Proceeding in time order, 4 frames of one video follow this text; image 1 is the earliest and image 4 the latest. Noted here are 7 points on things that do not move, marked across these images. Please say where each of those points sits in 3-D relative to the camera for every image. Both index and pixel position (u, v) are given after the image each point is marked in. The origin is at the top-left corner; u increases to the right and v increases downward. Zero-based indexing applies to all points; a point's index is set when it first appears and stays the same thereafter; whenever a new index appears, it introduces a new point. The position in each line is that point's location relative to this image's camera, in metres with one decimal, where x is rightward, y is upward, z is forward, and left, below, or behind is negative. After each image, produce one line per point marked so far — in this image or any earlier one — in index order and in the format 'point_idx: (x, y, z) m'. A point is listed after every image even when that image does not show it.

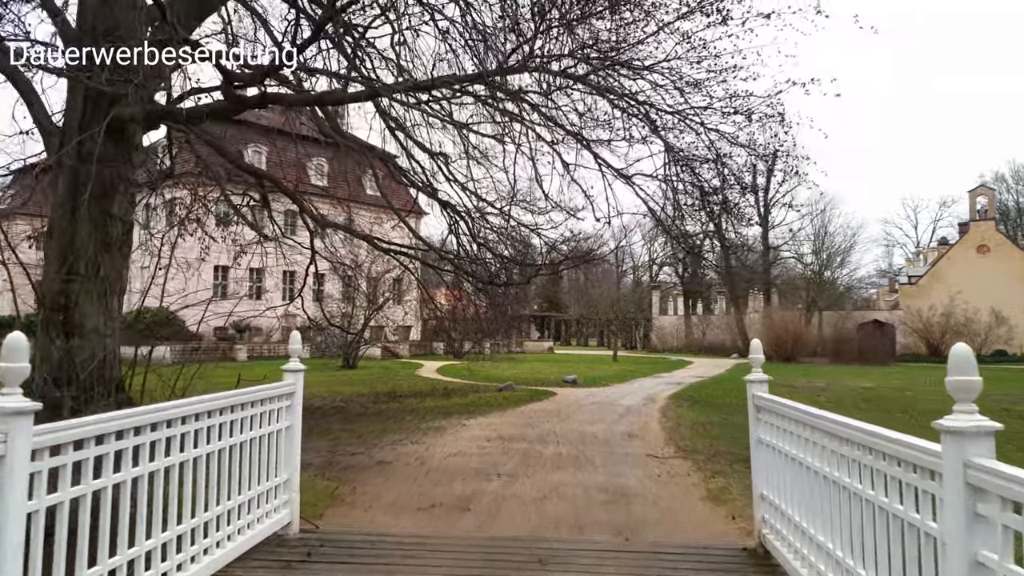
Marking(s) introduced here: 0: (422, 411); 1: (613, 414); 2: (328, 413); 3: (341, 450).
0: (-1.6, -2.2, +12.7) m
1: (+1.7, -2.1, +11.6) m
2: (-3.5, -2.4, +13.3) m
3: (-1.8, -1.7, +7.5) m
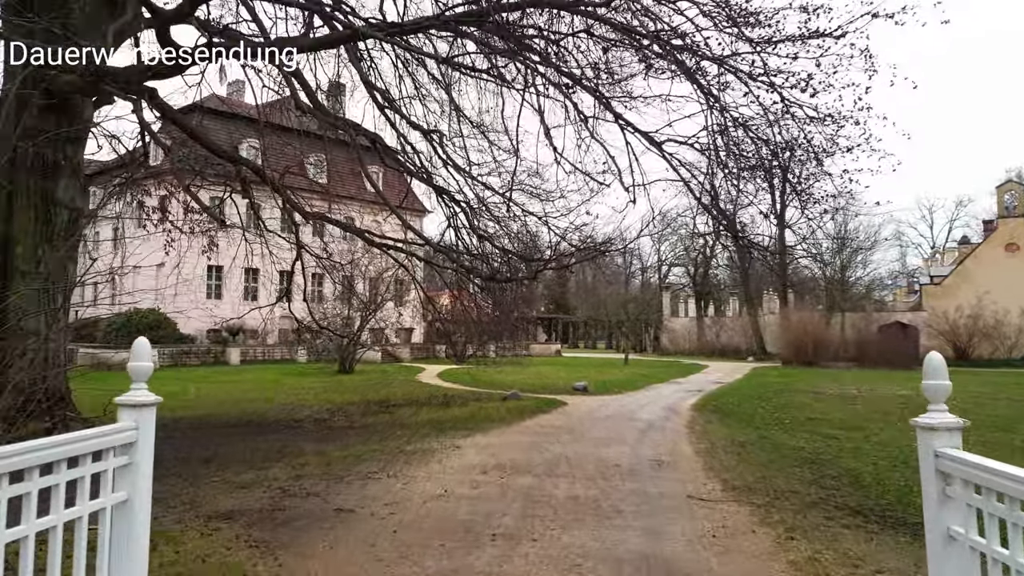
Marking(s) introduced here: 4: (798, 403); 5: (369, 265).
0: (-1.6, -2.2, +11.2) m
1: (+1.8, -2.0, +10.0) m
2: (-3.4, -2.3, +11.8) m
3: (-1.8, -1.7, +5.9) m
4: (+6.4, -2.6, +15.7) m
5: (-4.0, +0.6, +19.3) m
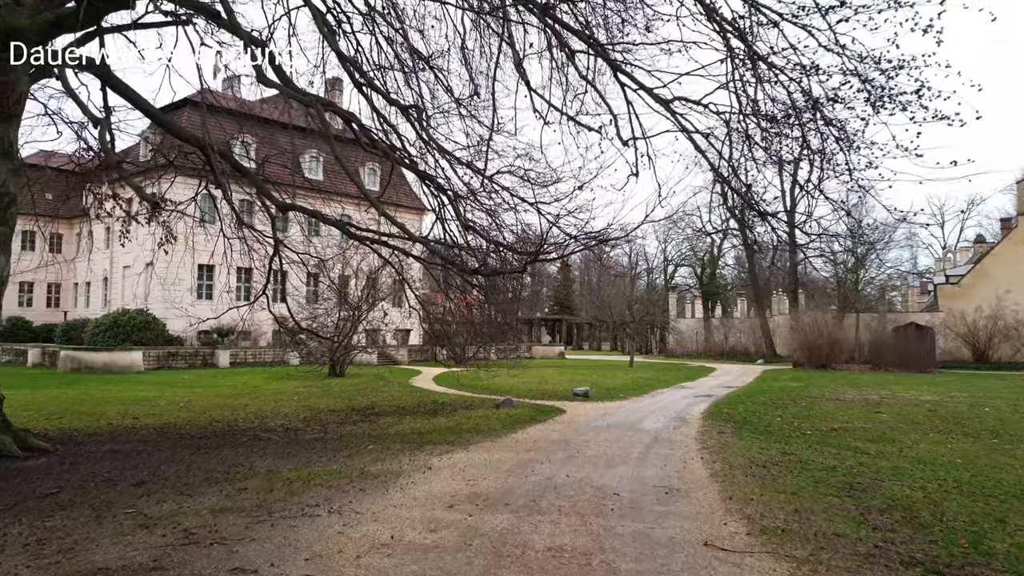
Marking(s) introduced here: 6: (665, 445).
0: (-1.7, -2.1, +10.0) m
1: (+1.6, -2.0, +8.7) m
2: (-3.6, -2.3, +10.6) m
3: (-2.0, -1.6, +4.7) m
4: (+6.3, -2.5, +14.4) m
5: (-4.1, +0.7, +18.1) m
6: (+2.0, -2.0, +9.1) m
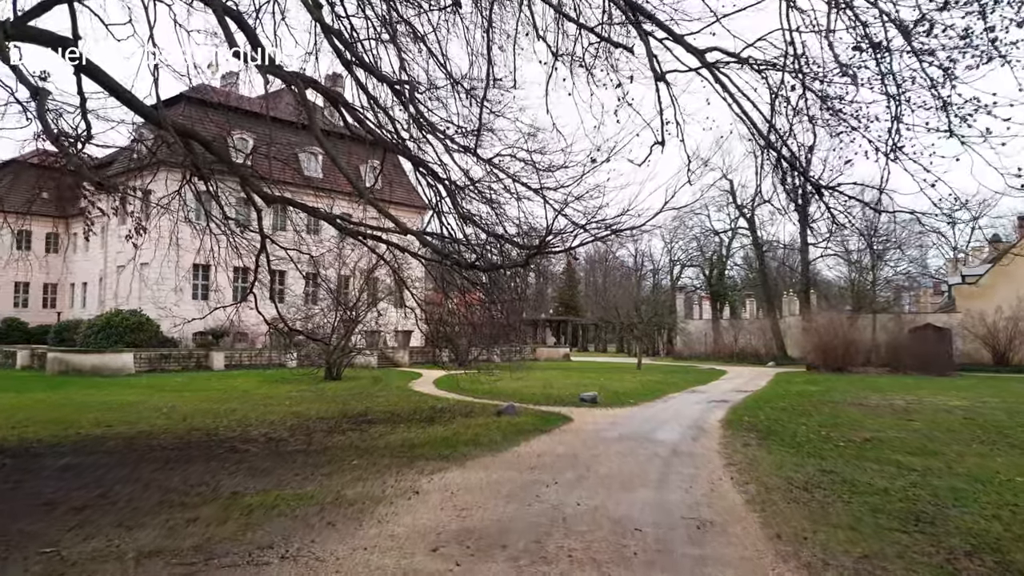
0: (-1.7, -2.1, +9.0) m
1: (+1.6, -1.9, +7.7) m
2: (-3.6, -2.2, +9.6) m
3: (-2.0, -1.5, +3.7) m
4: (+6.3, -2.5, +13.4) m
5: (-4.0, +0.7, +17.1) m
6: (+2.0, -2.0, +8.1) m
